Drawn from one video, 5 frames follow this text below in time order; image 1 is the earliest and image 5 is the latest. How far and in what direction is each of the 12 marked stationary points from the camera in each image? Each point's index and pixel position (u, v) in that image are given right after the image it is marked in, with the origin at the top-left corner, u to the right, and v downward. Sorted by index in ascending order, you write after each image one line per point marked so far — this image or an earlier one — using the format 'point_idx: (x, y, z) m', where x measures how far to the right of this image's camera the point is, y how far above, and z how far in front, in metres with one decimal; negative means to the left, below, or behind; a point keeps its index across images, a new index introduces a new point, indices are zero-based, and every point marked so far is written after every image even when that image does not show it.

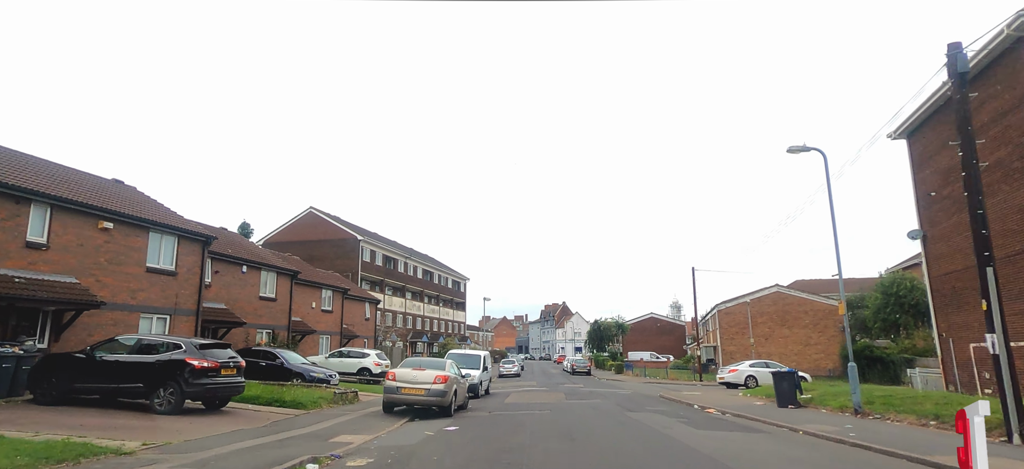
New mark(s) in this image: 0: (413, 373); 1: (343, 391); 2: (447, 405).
0: (-2.3, -3.3, +14.0) m
1: (-5.0, -4.6, +17.6) m
2: (-1.5, -4.0, +14.1) m
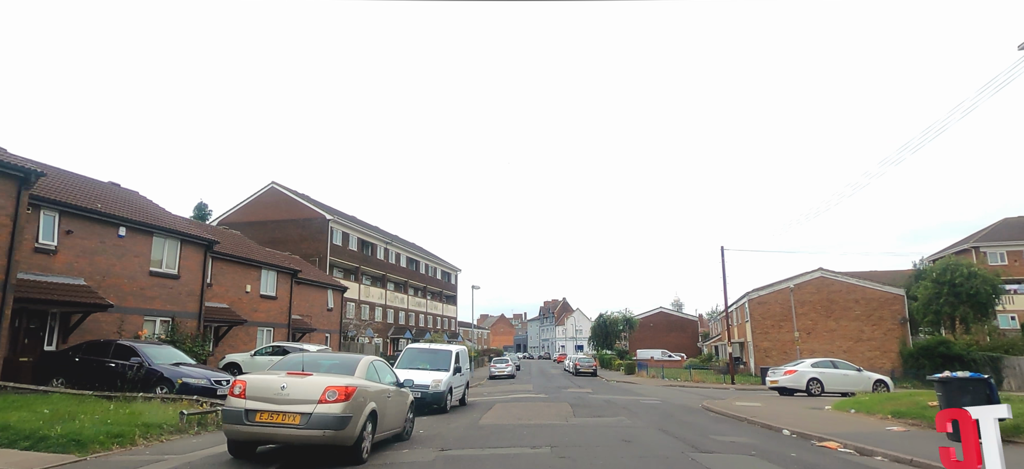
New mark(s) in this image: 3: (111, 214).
0: (-2.7, -1.8, +7.2) m
1: (-5.4, -3.1, +10.7) m
2: (-2.0, -2.5, +7.2) m
3: (-11.2, +0.5, +16.8) m
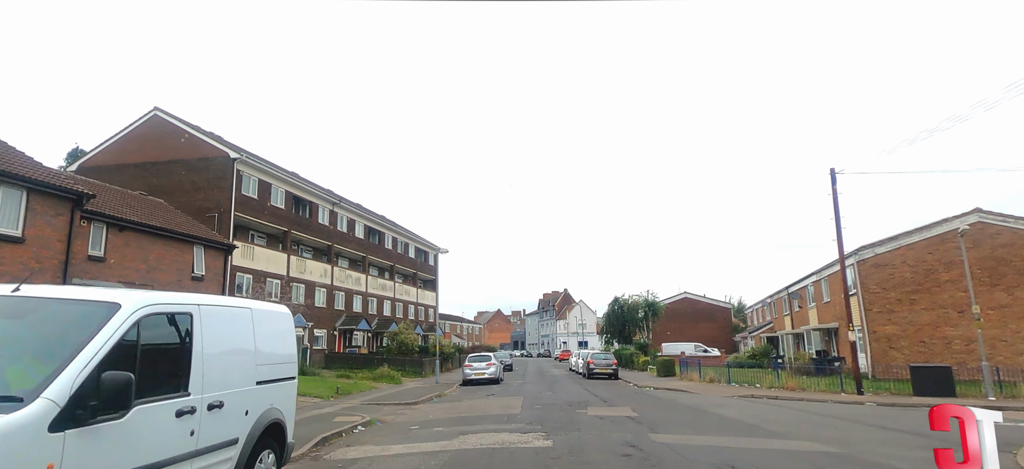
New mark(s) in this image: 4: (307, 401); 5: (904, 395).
0: (-3.5, +0.9, -5.7) m
1: (-6.1, -0.4, -2.2) m
2: (-2.7, +0.2, -5.7) m
3: (-12.0, +3.2, +3.9) m
4: (-5.6, -4.6, +16.4) m
5: (+12.2, -5.0, +18.6) m
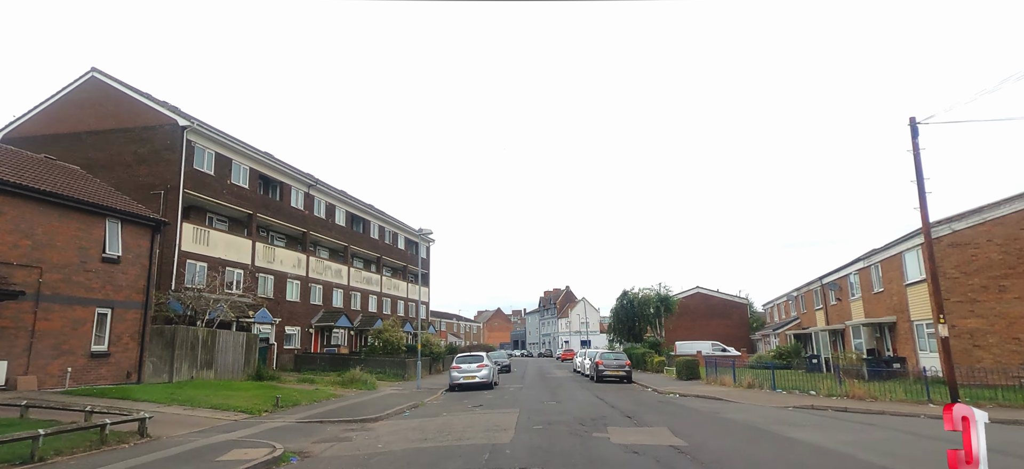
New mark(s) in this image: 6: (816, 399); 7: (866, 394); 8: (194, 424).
0: (-3.7, +1.8, -10.1) m
1: (-6.4, +0.5, -6.5) m
2: (-2.9, +1.1, -10.0) m
3: (-12.2, +4.1, -0.5) m
4: (-5.8, -3.7, +12.1) m
5: (+12.0, -4.1, +14.3) m
6: (+8.5, -4.6, +16.6) m
7: (+9.8, -4.5, +16.7) m
8: (-6.0, -3.6, +11.3) m
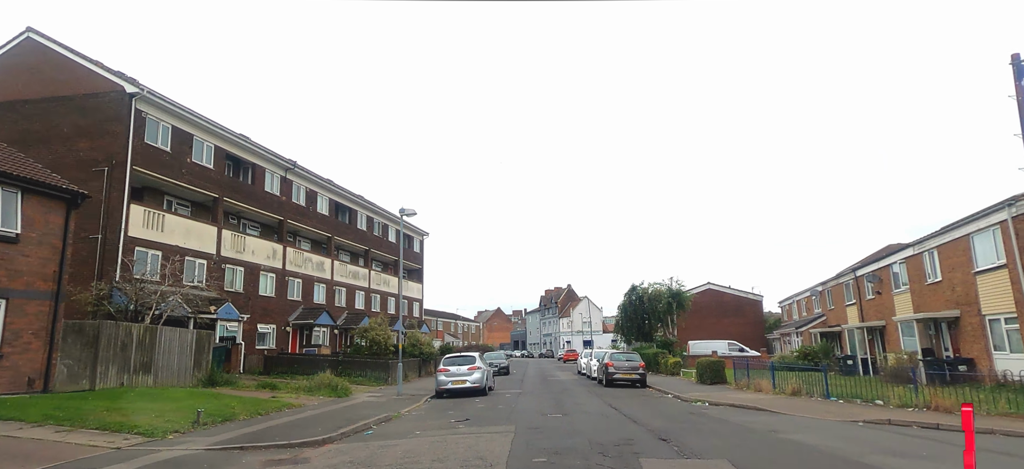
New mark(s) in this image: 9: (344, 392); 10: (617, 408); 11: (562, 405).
0: (-3.9, +2.5, -13.5) m
1: (-6.5, +1.1, -9.9) m
2: (-3.1, +1.7, -13.4) m
3: (-12.4, +4.7, -3.9) m
4: (-5.9, -3.1, +8.7) m
5: (+11.9, -3.4, +10.9) m
6: (+8.4, -3.9, +13.2) m
7: (+9.7, -3.8, +13.3) m
8: (-6.1, -2.9, +7.9) m
9: (-5.5, -5.1, +19.5) m
10: (+3.0, -4.9, +16.9) m
11: (+1.5, -5.2, +18.2) m
